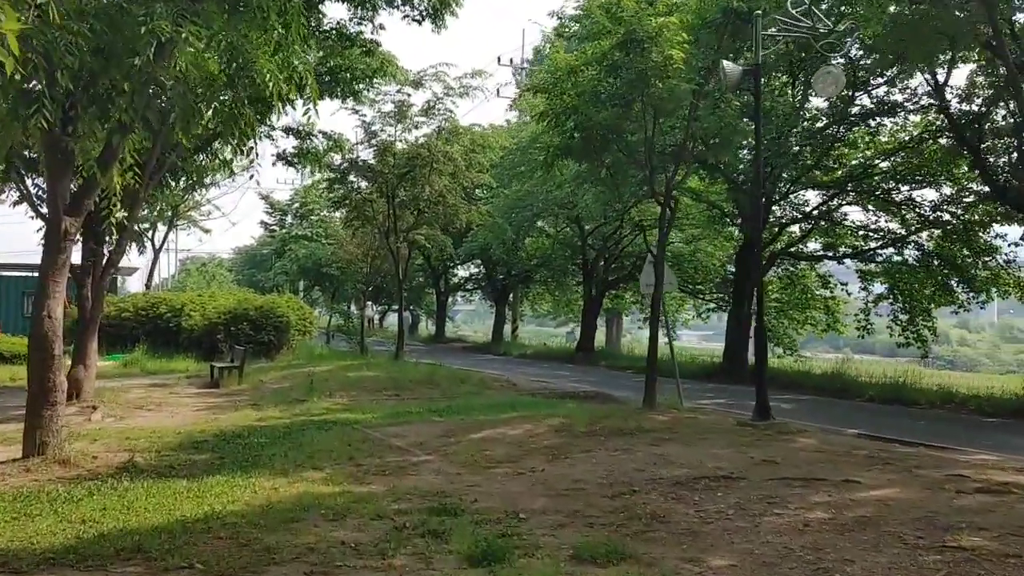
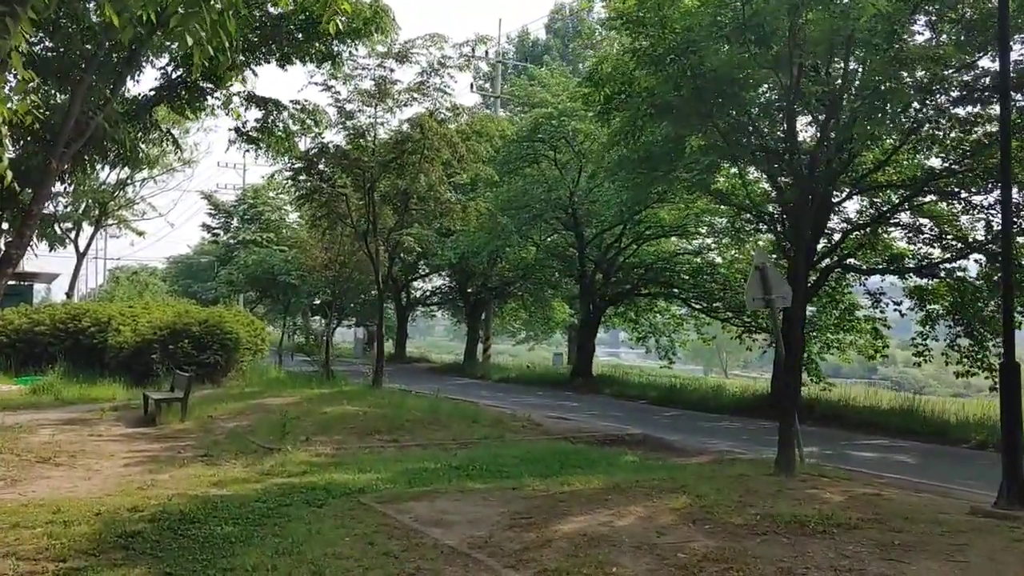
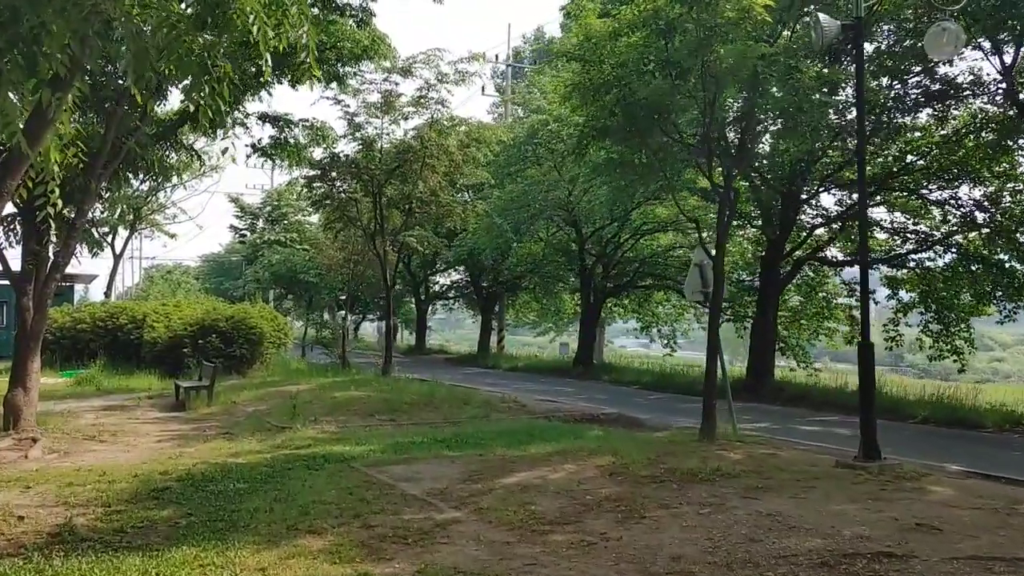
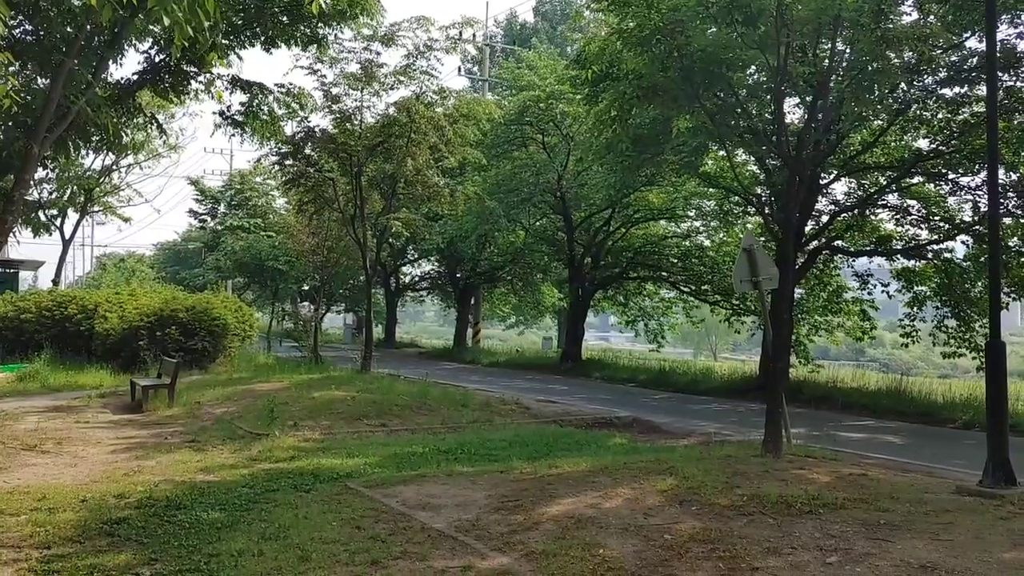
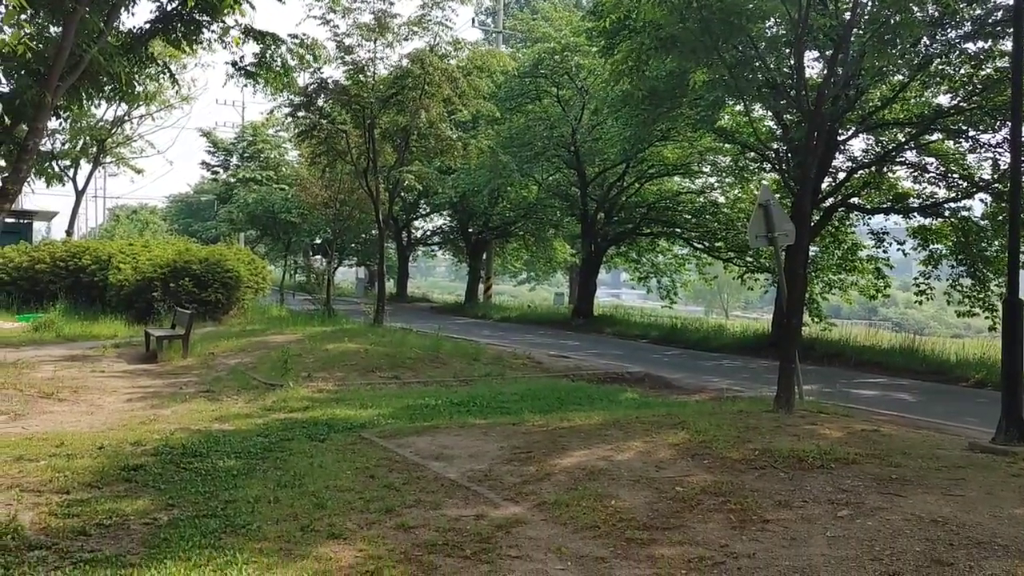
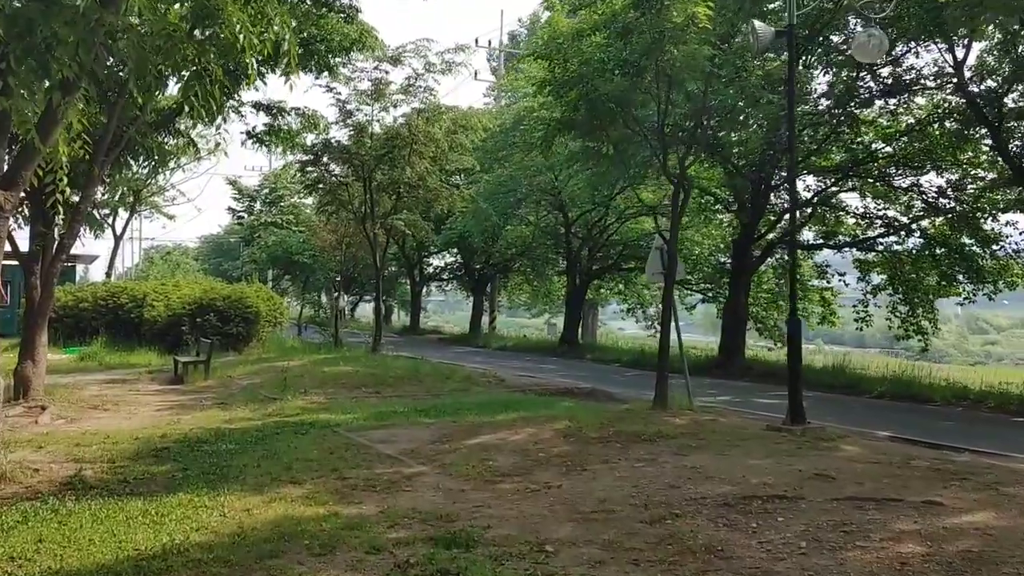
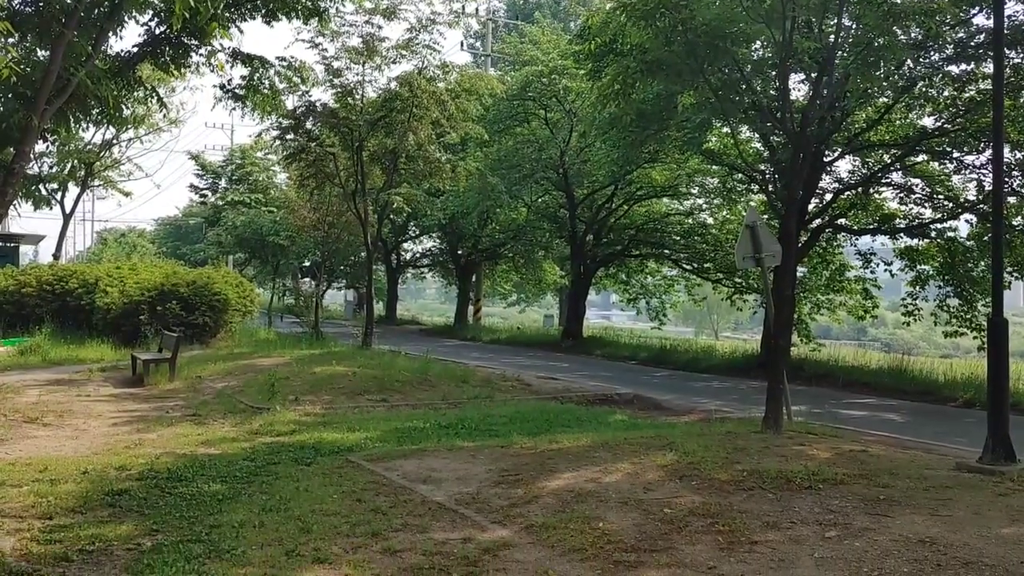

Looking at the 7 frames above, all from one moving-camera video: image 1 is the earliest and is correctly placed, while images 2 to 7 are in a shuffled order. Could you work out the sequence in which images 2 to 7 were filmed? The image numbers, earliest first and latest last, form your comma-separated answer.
6, 3, 2, 4, 7, 5
